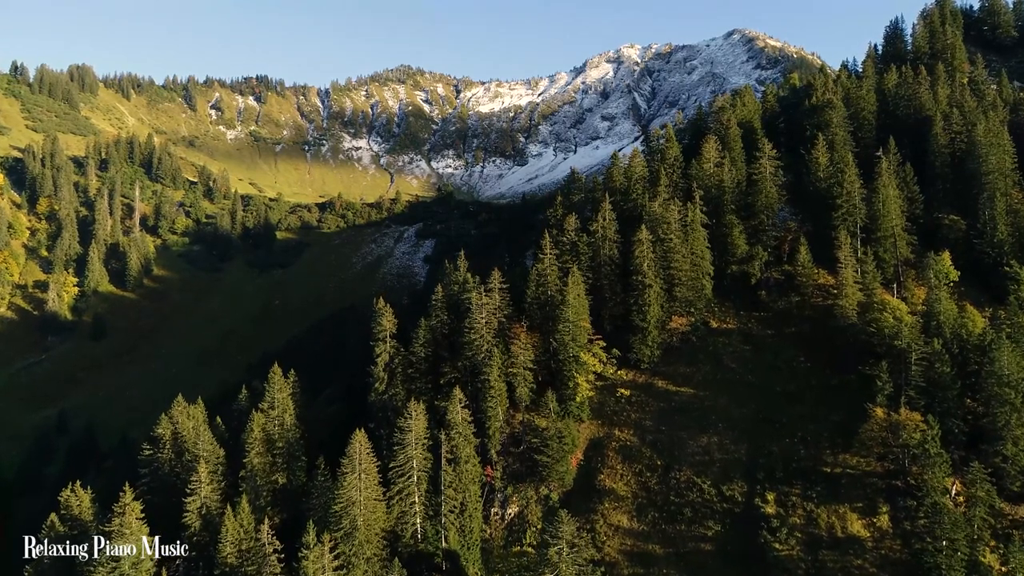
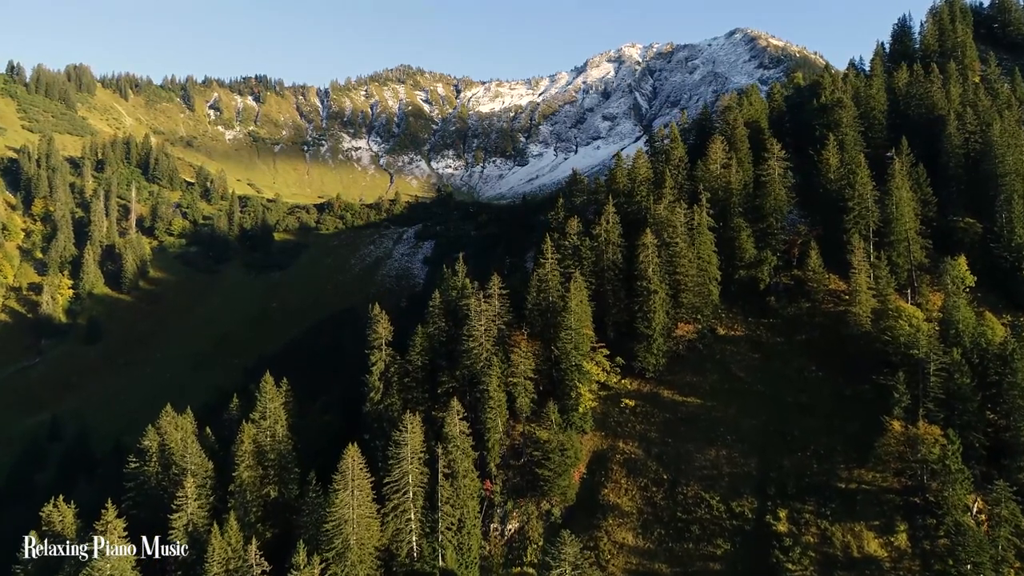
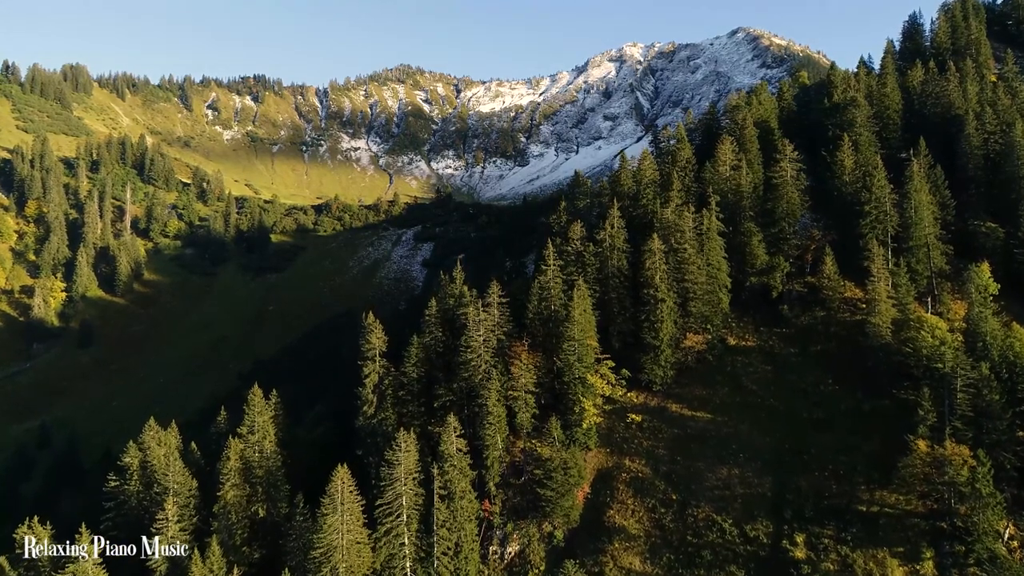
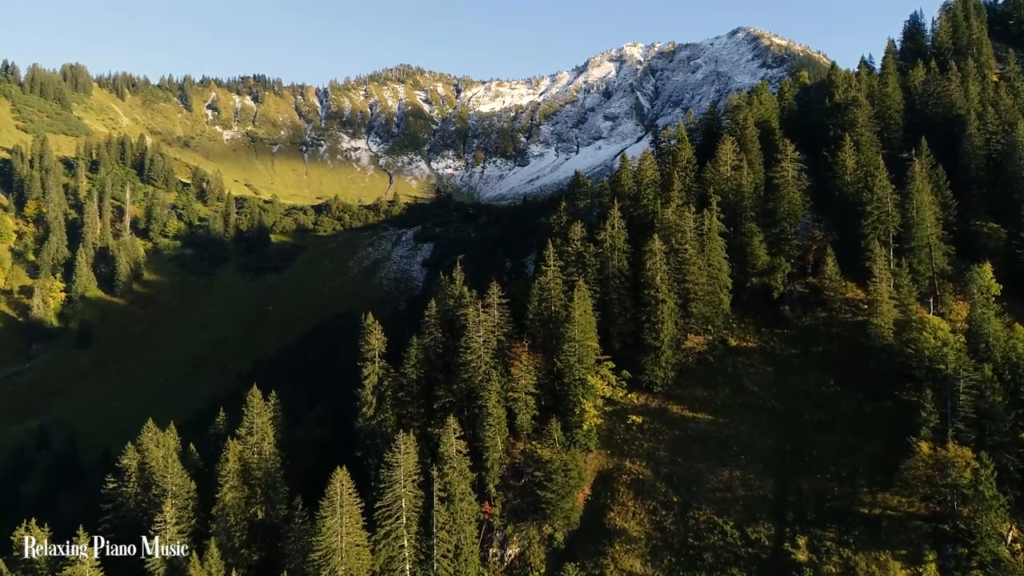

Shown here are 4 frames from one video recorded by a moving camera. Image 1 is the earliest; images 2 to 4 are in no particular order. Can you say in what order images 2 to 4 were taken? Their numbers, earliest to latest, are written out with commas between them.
2, 3, 4
